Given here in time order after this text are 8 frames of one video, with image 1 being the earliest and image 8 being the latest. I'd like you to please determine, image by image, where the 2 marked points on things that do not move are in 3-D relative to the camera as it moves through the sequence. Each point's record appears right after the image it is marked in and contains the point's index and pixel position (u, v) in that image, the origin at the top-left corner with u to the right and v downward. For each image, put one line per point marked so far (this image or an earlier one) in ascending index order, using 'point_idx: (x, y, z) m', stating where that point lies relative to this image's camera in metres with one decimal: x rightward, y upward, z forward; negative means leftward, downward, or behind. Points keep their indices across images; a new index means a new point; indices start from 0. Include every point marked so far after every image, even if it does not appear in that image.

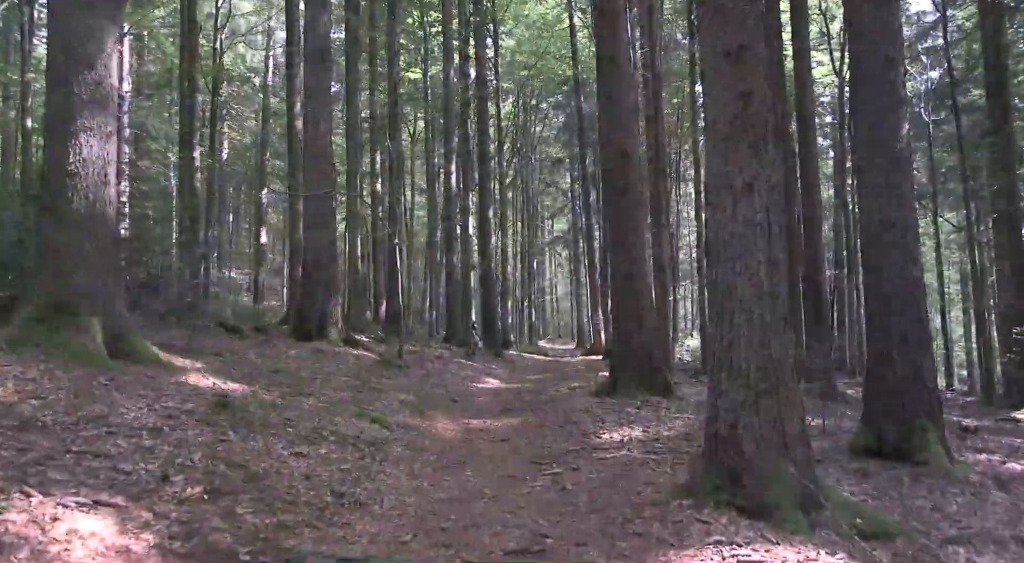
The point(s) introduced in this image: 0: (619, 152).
0: (+1.6, +2.0, +12.5) m
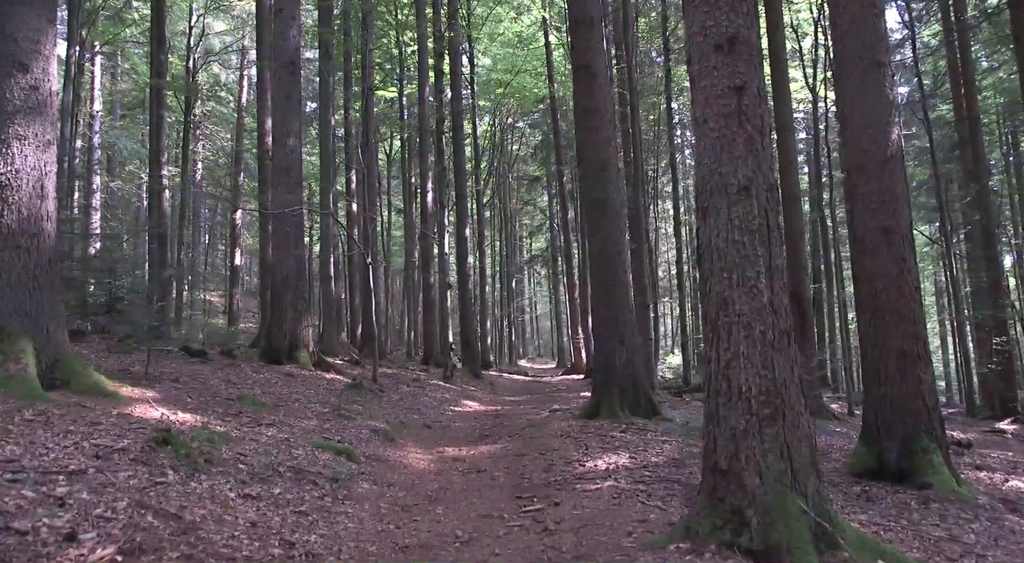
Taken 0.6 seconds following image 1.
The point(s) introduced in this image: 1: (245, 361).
0: (+1.3, +1.7, +12.0) m
1: (-5.1, -1.5, +15.8) m
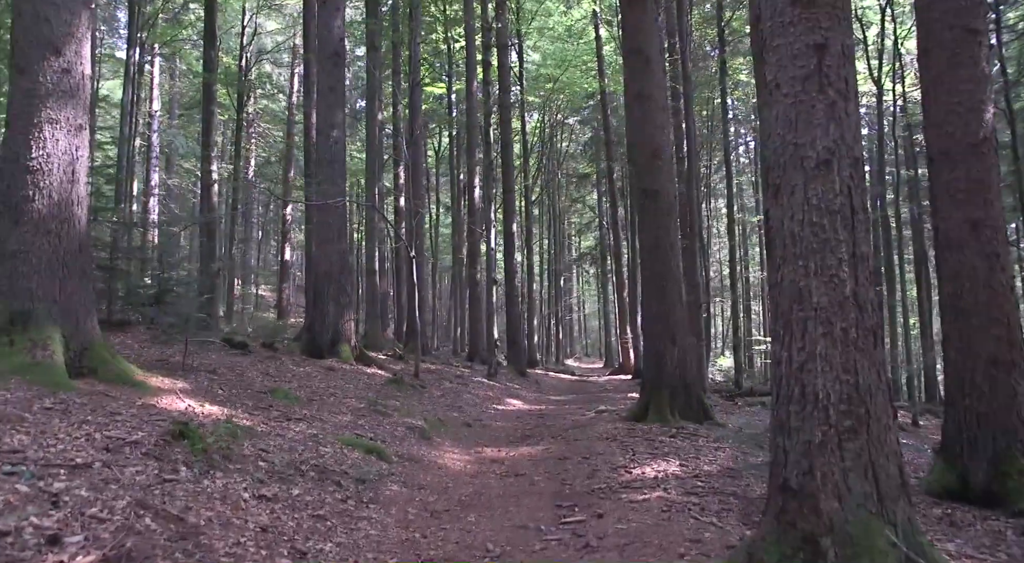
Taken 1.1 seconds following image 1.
0: (+1.9, +1.8, +11.5) m
1: (-4.3, -1.4, +15.6) m
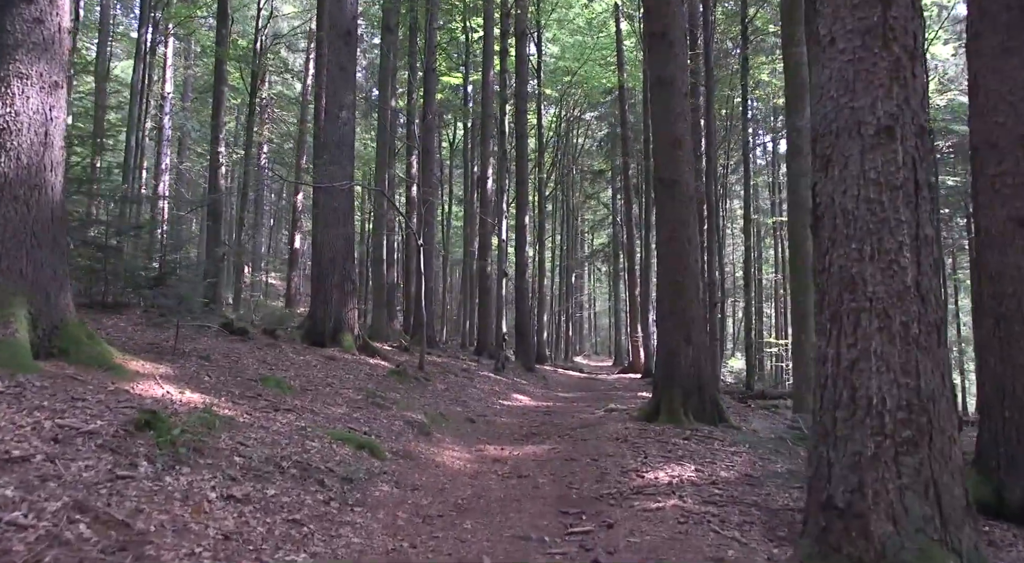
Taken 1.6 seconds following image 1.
0: (+2.1, +1.9, +10.9) m
1: (-4.2, -1.1, +15.1) m
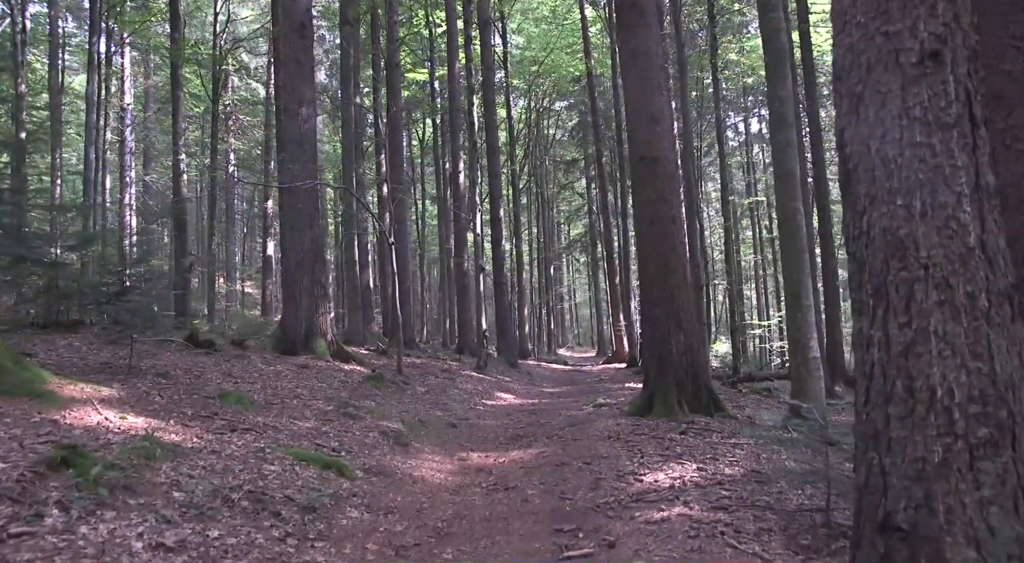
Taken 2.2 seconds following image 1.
0: (+1.7, +2.1, +10.3) m
1: (-4.5, -1.2, +14.4) m
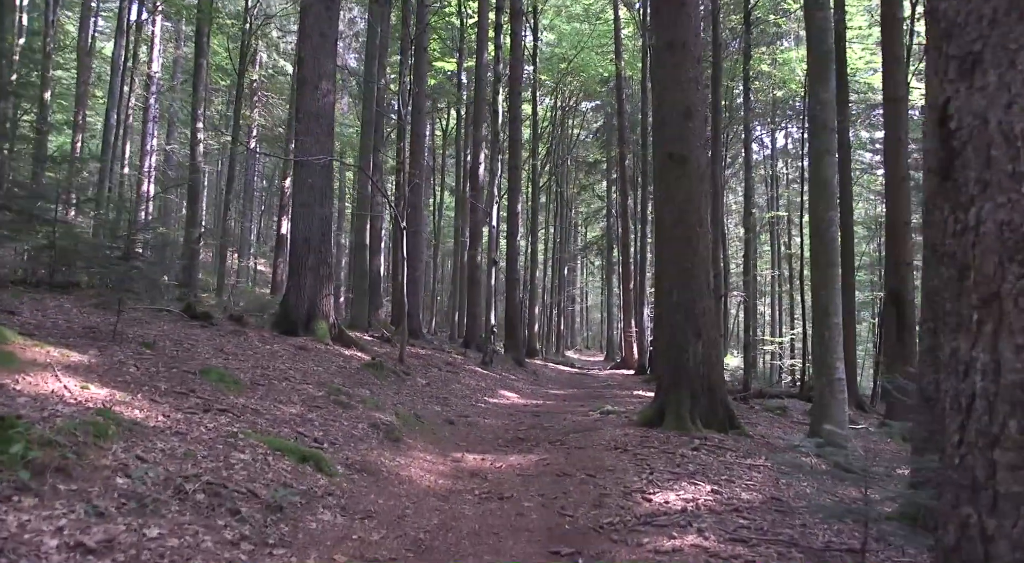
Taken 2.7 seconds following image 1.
0: (+2.0, +2.0, +9.7) m
1: (-4.4, -0.8, +13.9) m
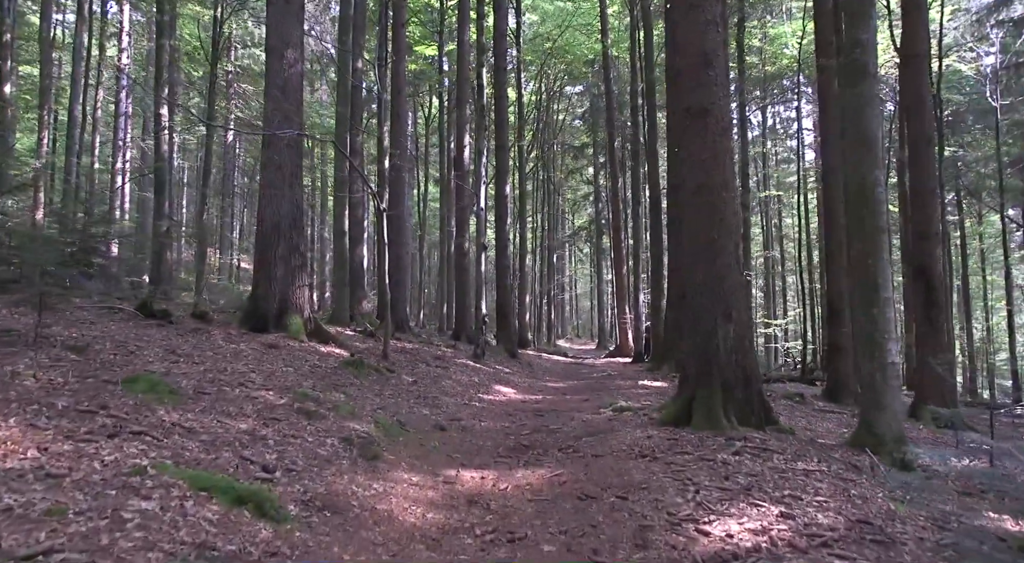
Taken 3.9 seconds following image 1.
0: (+1.9, +2.3, +8.3) m
1: (-4.4, -0.7, +12.4) m
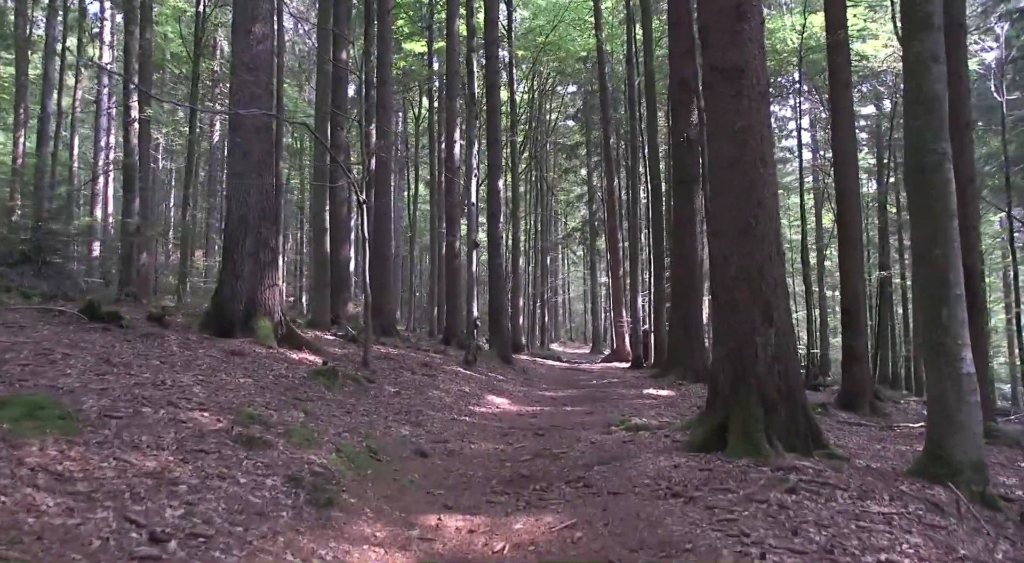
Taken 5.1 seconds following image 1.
0: (+1.9, +2.3, +7.0) m
1: (-4.5, -0.7, +11.0) m
